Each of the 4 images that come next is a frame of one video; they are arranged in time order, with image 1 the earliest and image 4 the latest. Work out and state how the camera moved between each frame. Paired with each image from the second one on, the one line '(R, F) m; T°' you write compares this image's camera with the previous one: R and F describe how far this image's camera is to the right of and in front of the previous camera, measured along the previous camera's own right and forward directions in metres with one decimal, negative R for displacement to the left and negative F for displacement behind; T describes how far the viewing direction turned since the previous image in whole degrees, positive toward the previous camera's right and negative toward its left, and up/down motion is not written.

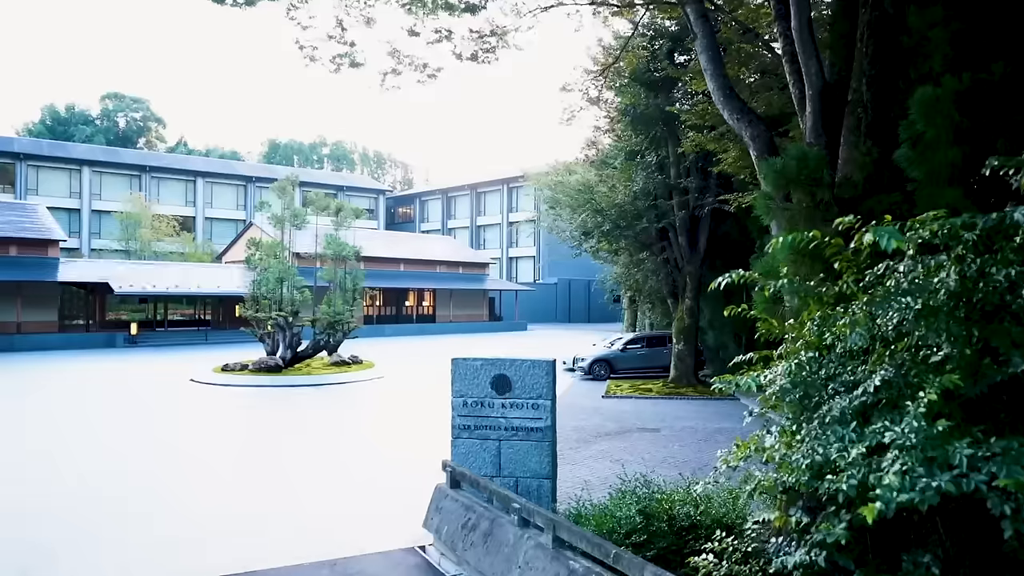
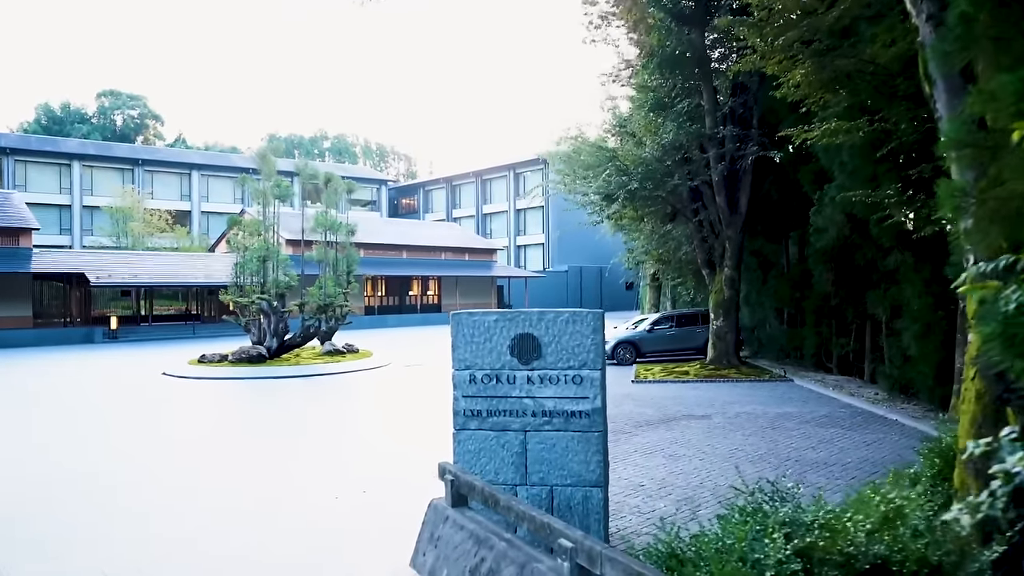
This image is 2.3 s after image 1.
(-0.1, +2.2) m; -1°
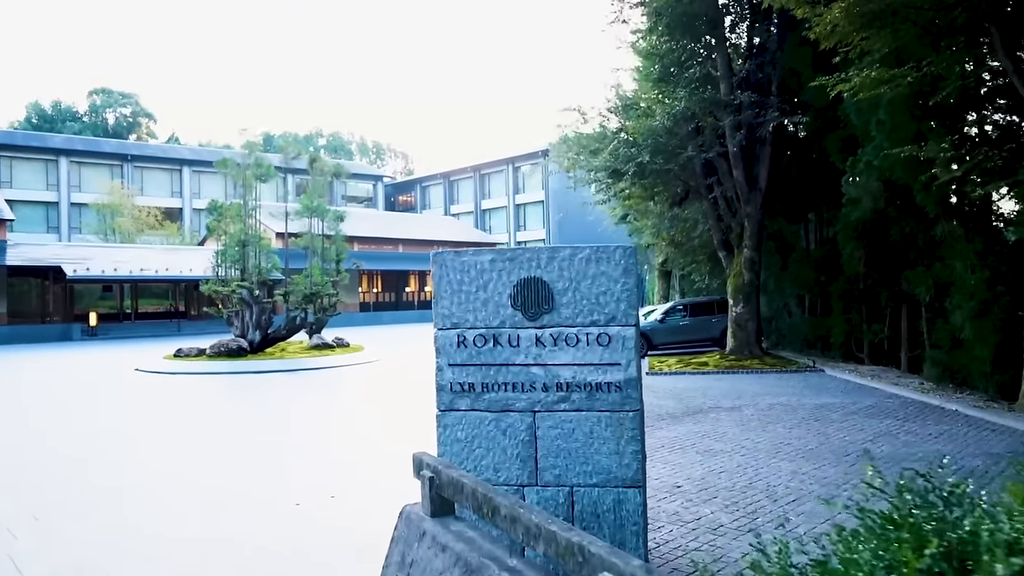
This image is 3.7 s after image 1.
(0.0, +1.3) m; 0°
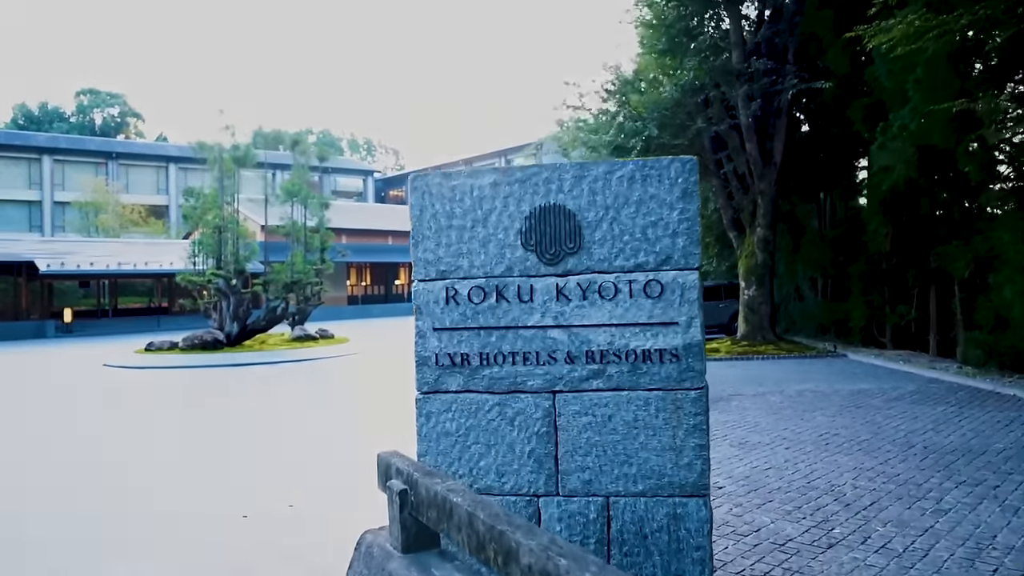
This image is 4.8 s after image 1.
(-0.1, +1.0) m; 0°
